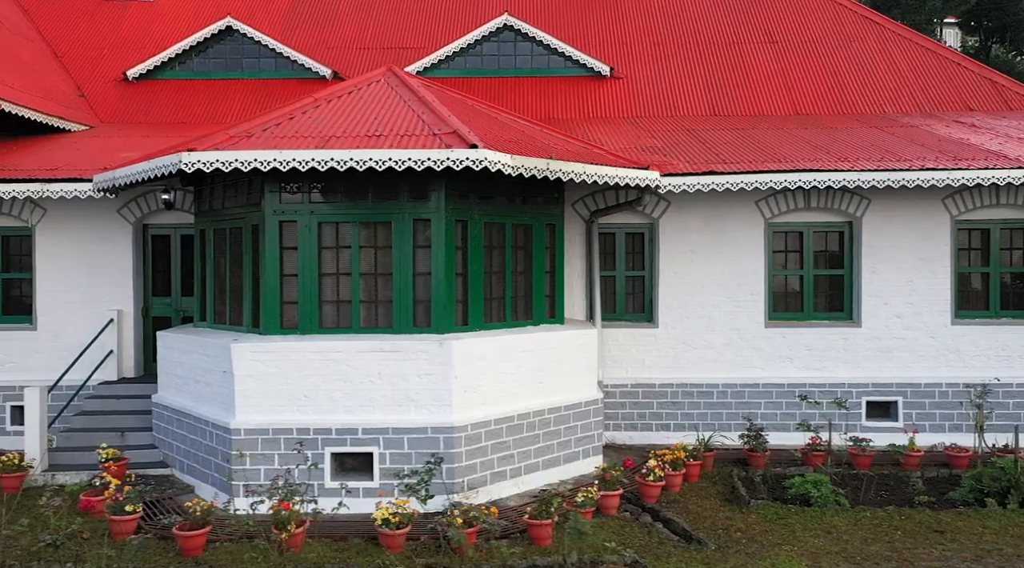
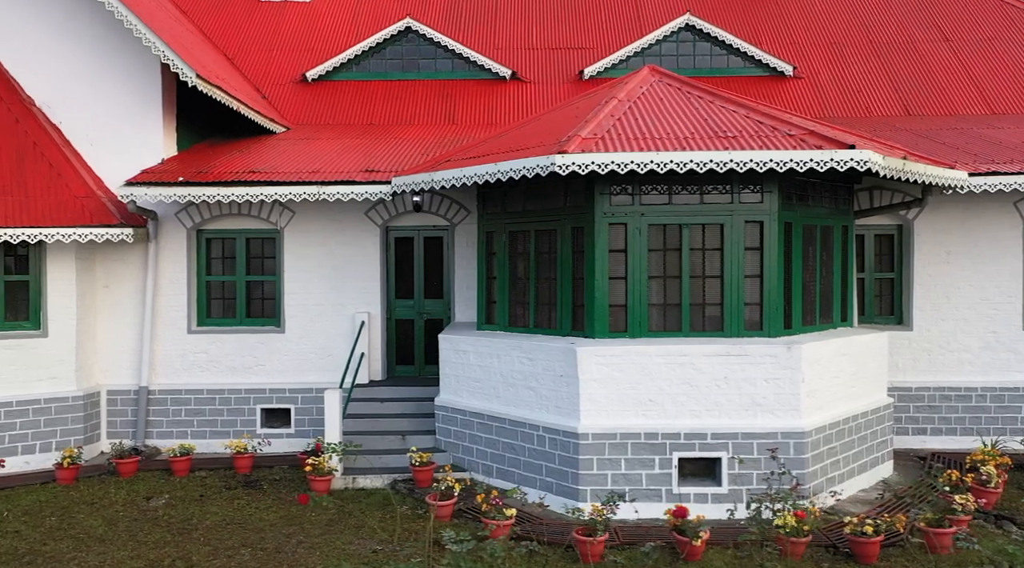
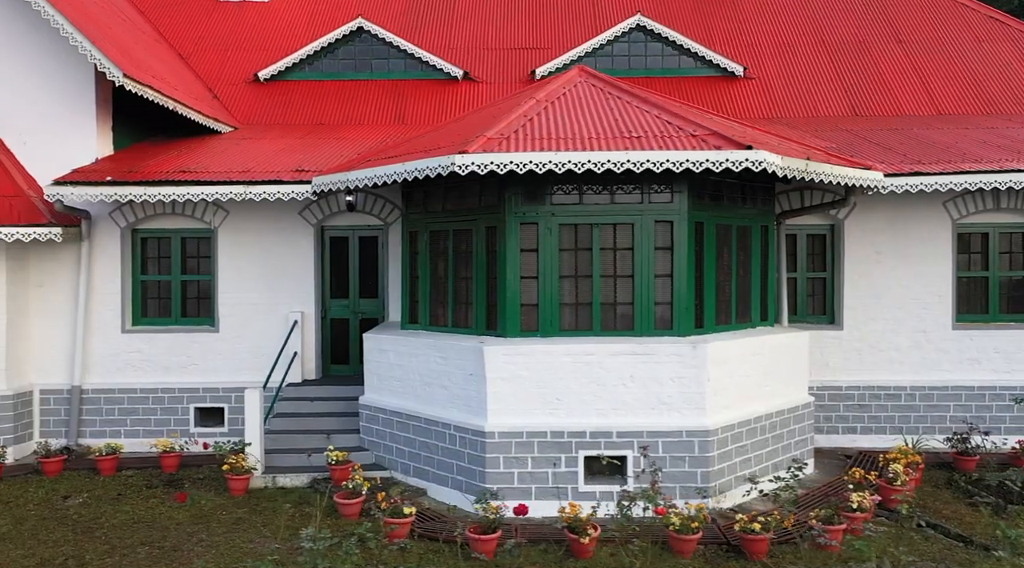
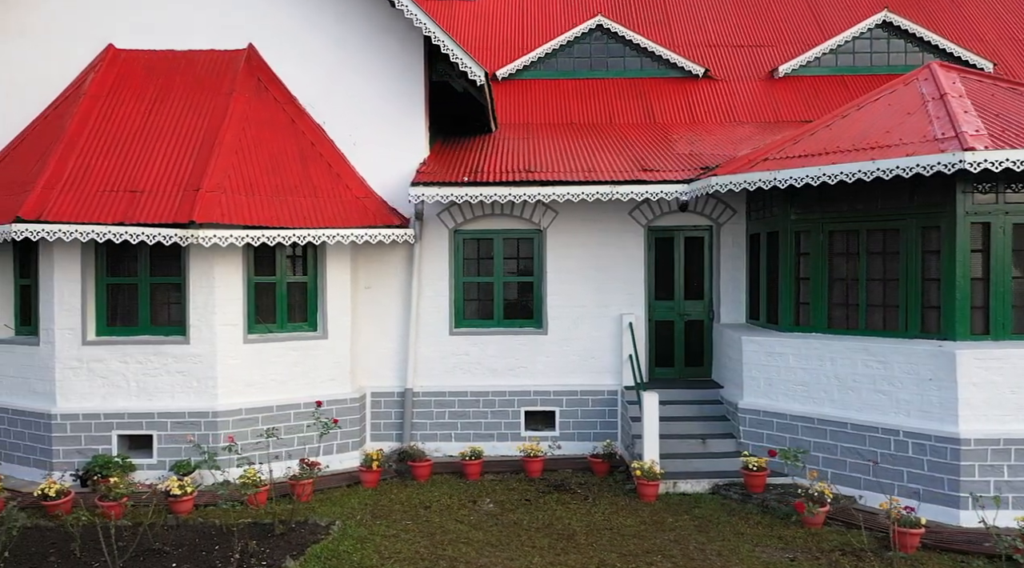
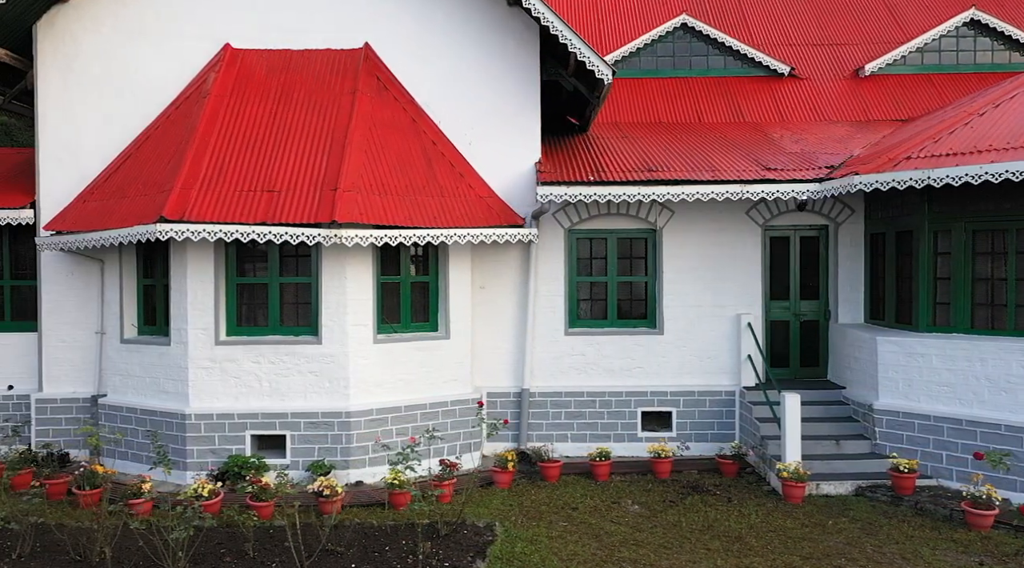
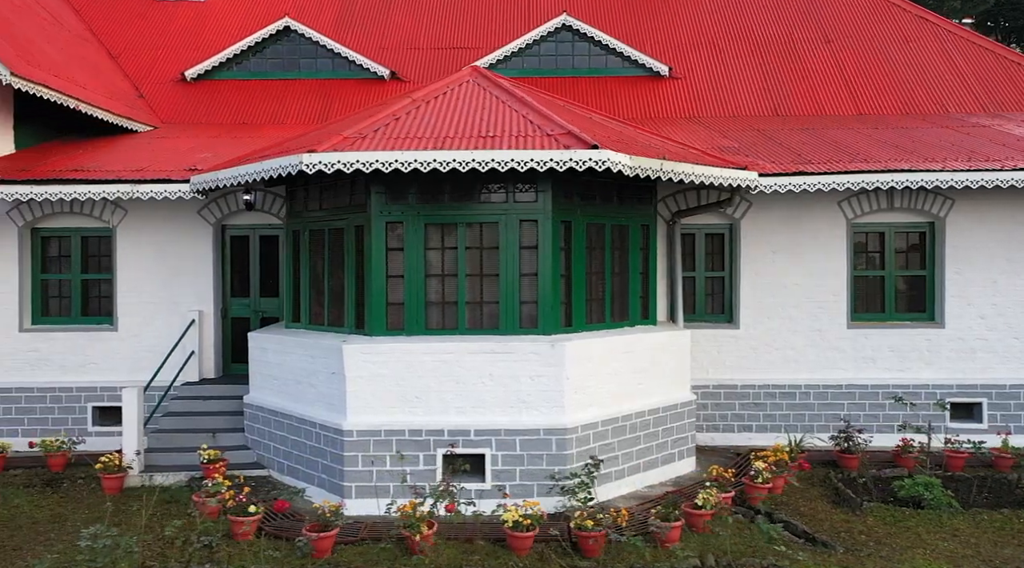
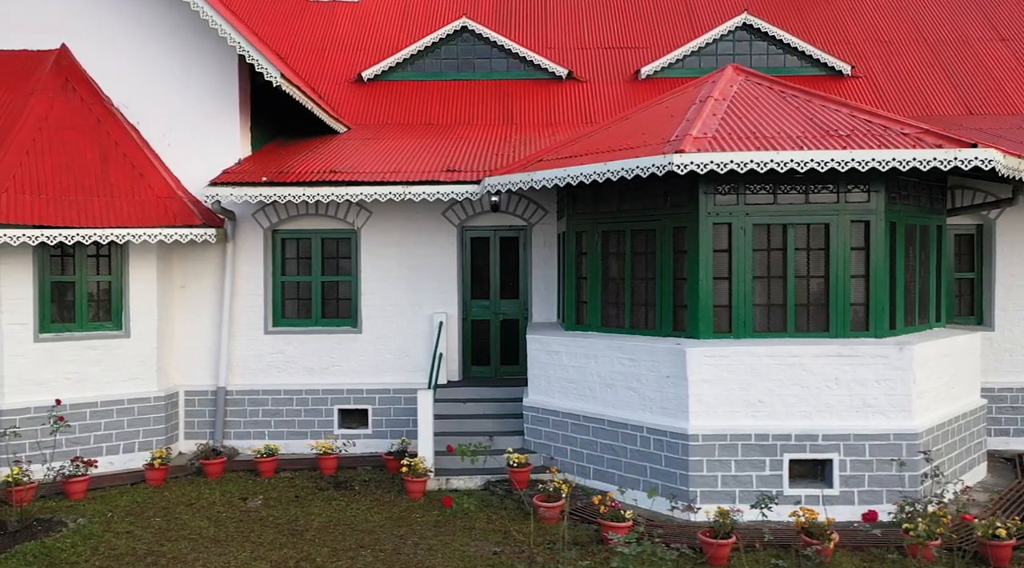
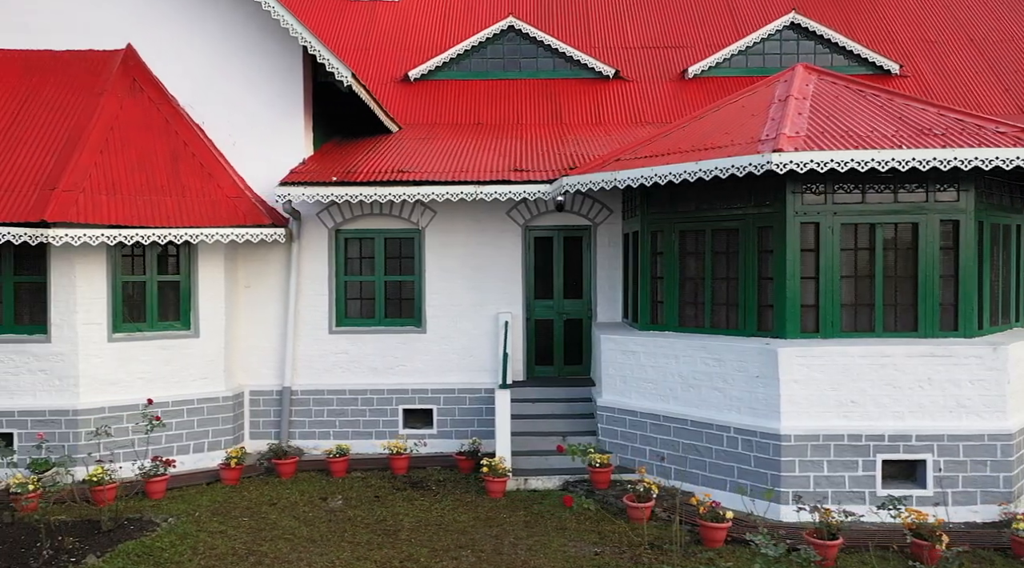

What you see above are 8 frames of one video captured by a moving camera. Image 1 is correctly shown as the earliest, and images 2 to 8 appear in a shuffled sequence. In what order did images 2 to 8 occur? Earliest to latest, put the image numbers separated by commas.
6, 3, 2, 7, 8, 4, 5
